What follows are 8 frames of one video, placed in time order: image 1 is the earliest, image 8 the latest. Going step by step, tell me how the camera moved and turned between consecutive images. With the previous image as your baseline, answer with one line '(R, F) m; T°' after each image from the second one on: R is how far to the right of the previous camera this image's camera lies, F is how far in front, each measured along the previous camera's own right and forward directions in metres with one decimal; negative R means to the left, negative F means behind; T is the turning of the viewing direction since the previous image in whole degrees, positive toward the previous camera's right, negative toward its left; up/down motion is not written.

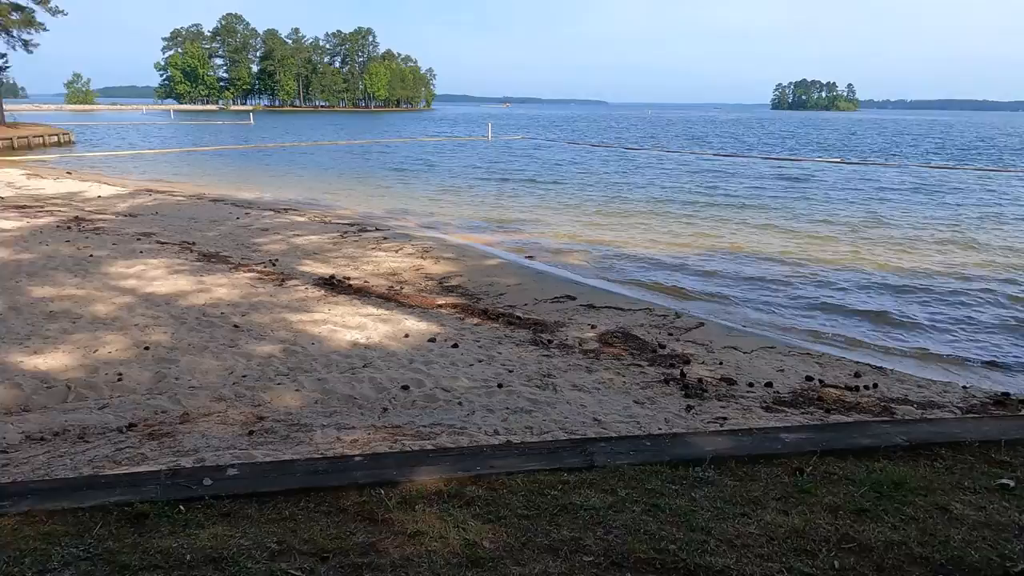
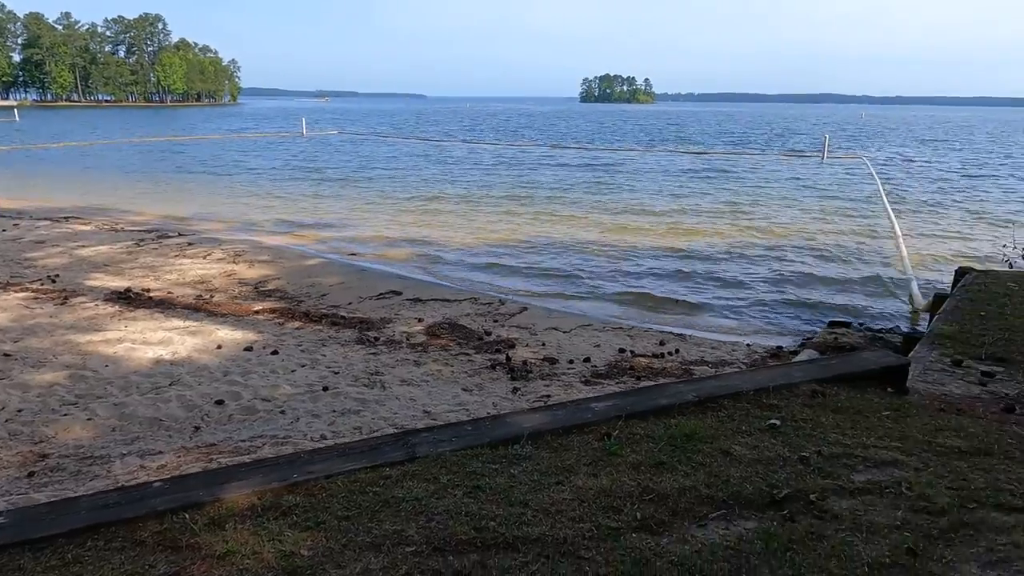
(+0.1, 0.0) m; +14°
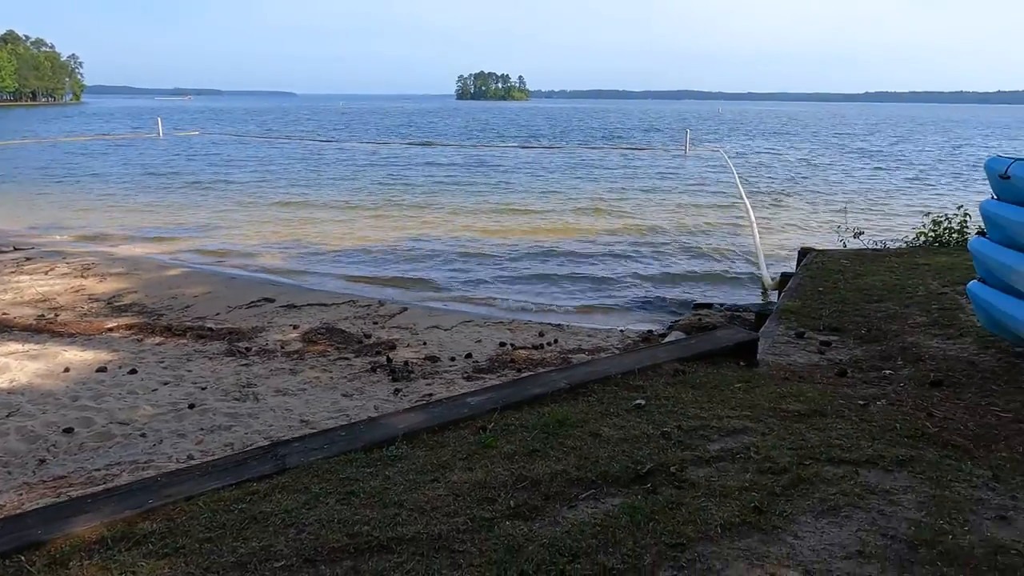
(+0.1, 0.0) m; +10°
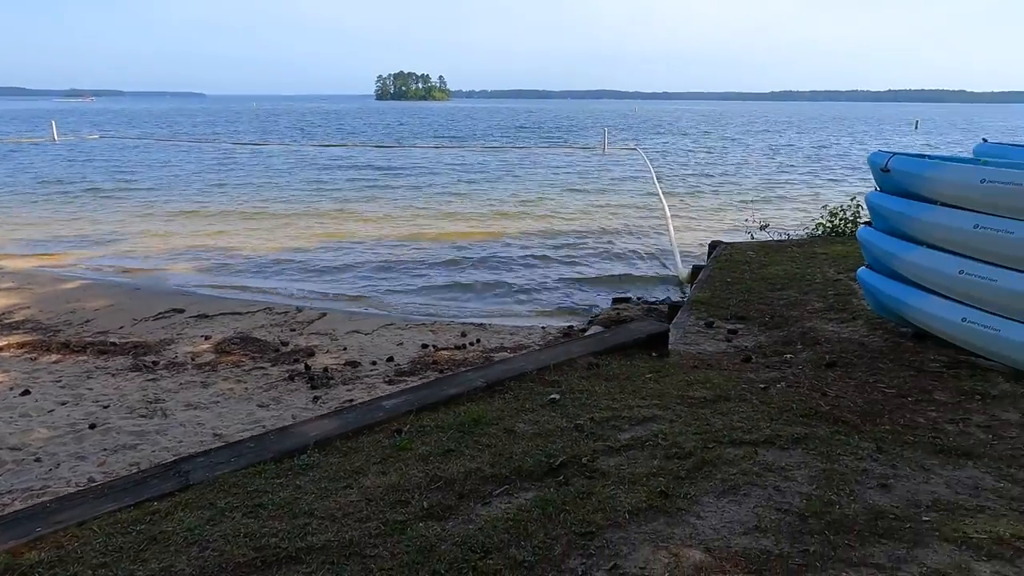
(+0.1, 0.0) m; +6°
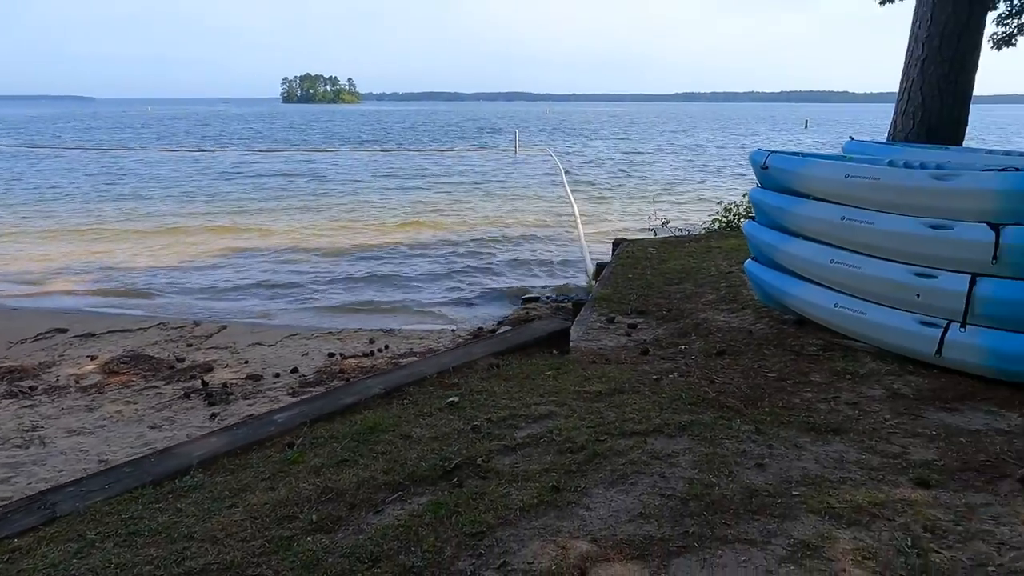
(+0.1, 0.0) m; +7°
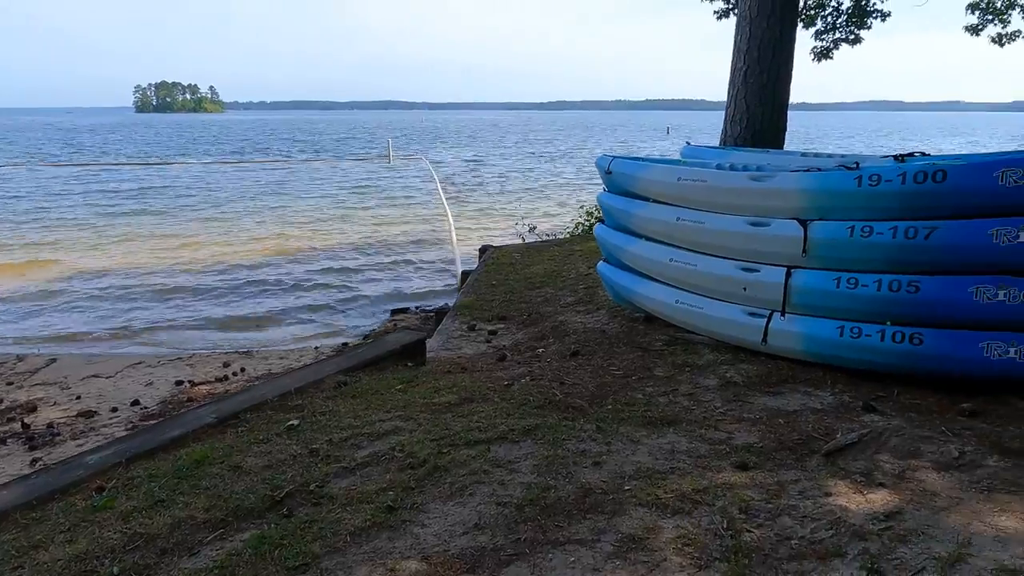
(+0.2, 0.0) m; +10°
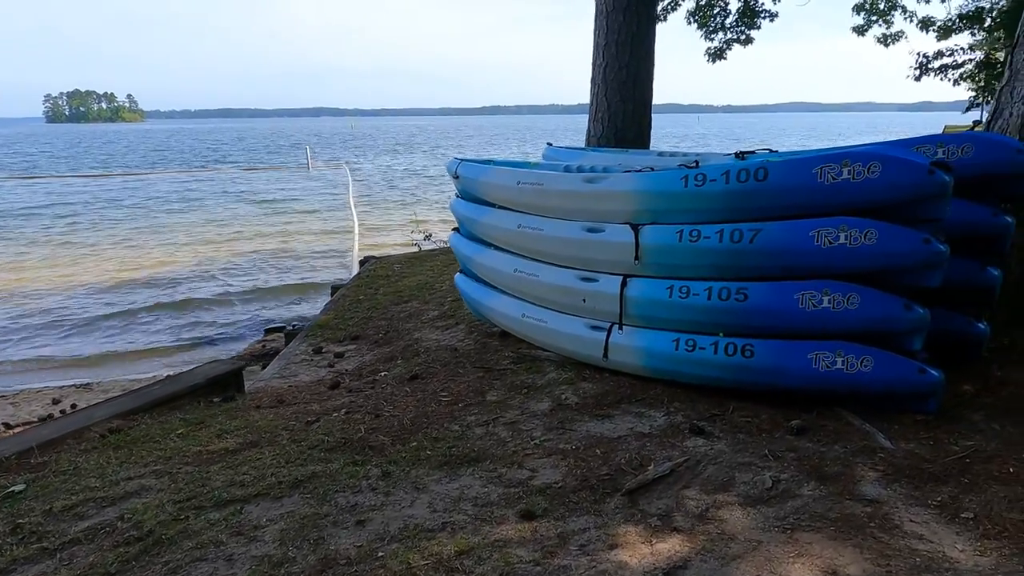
(+0.7, +0.4) m; +5°
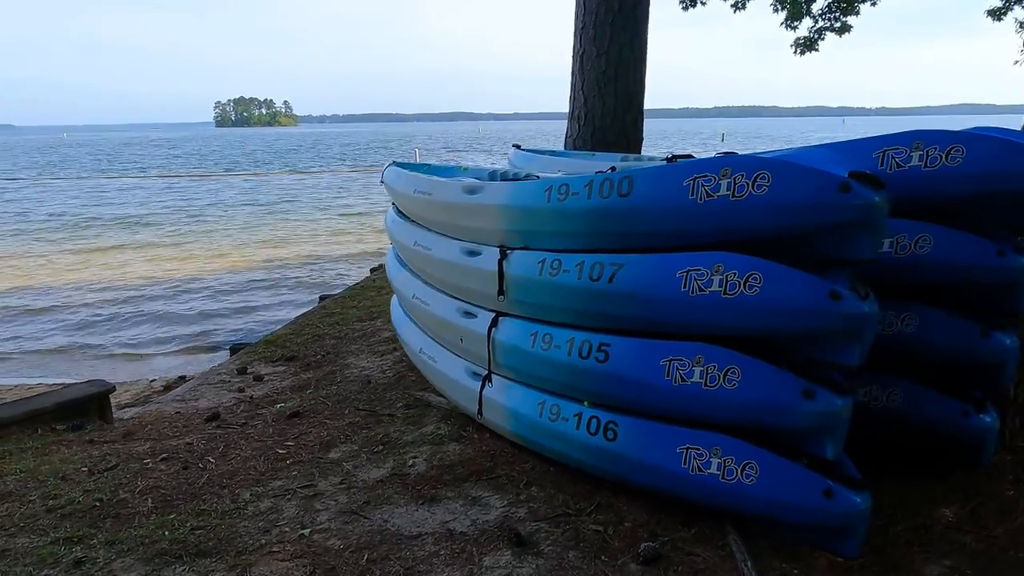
(+1.2, +0.8) m; -10°
